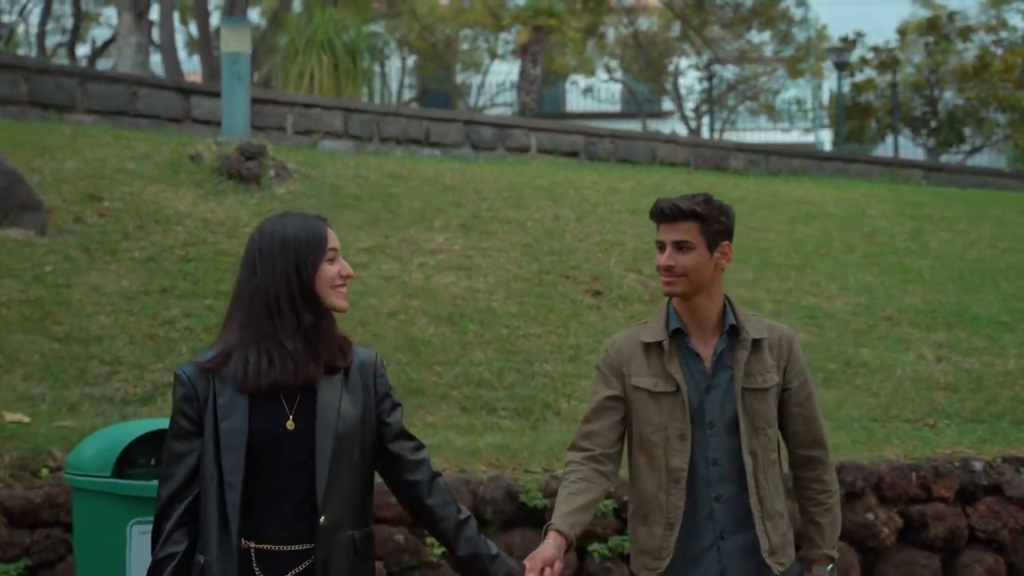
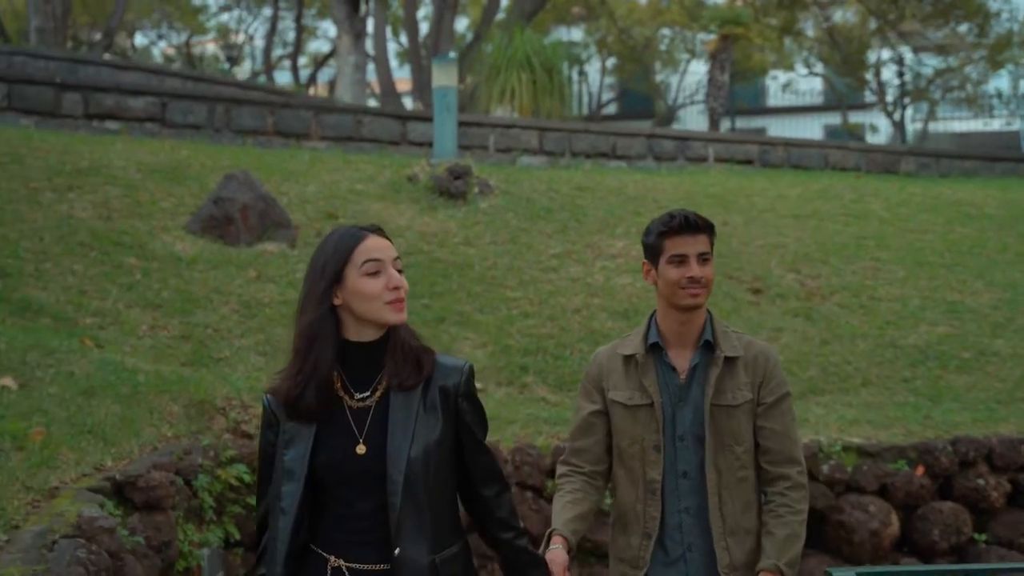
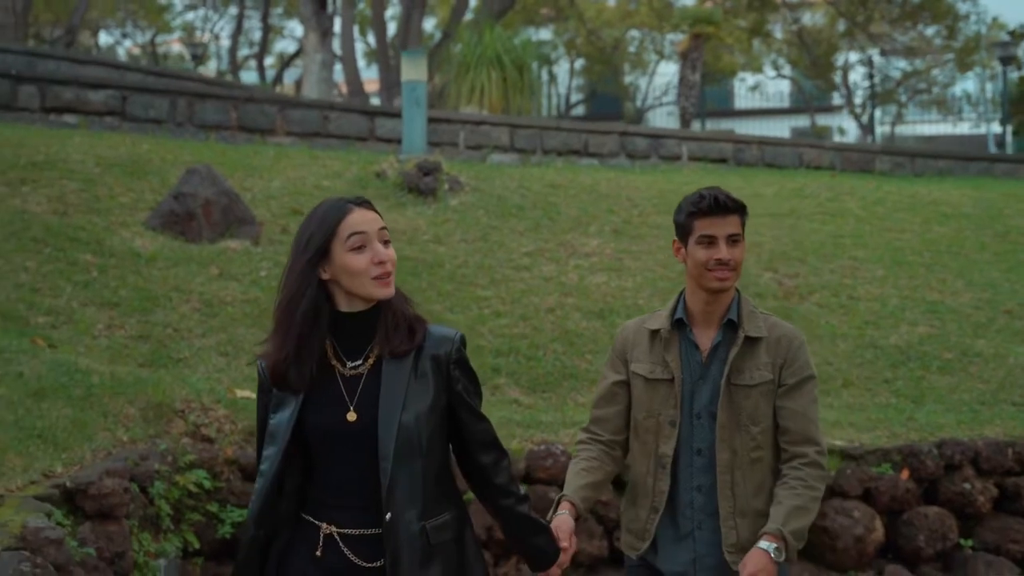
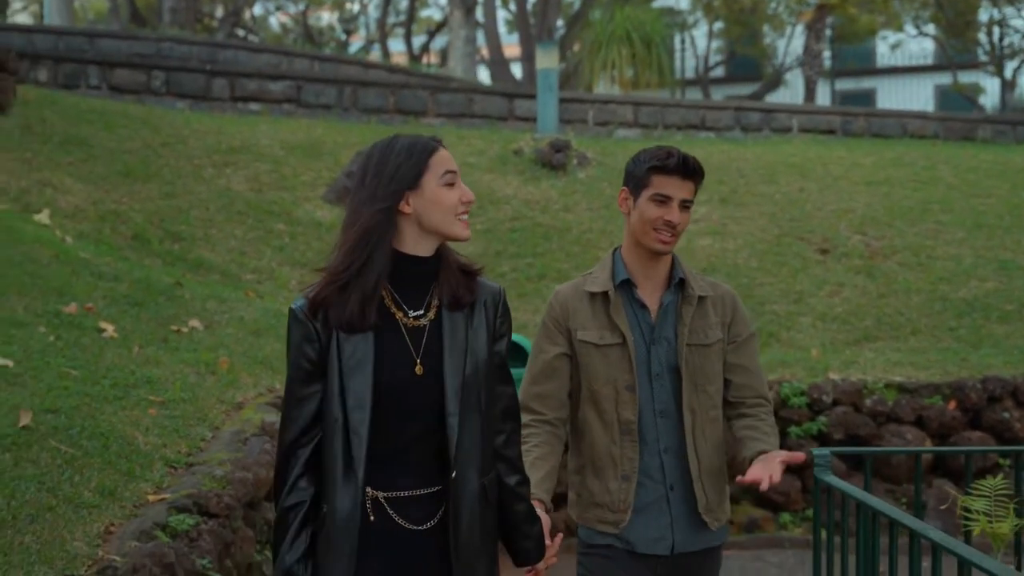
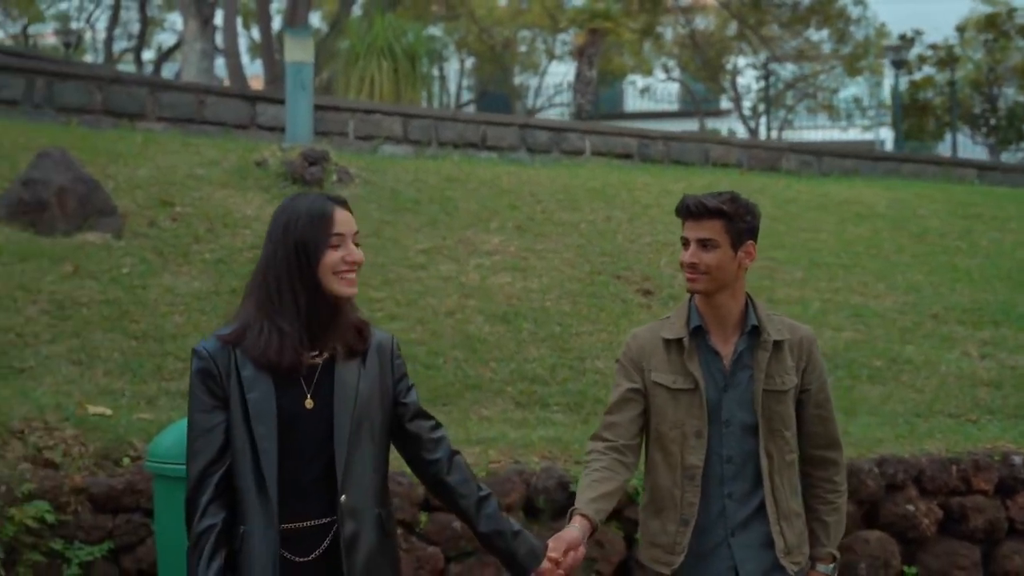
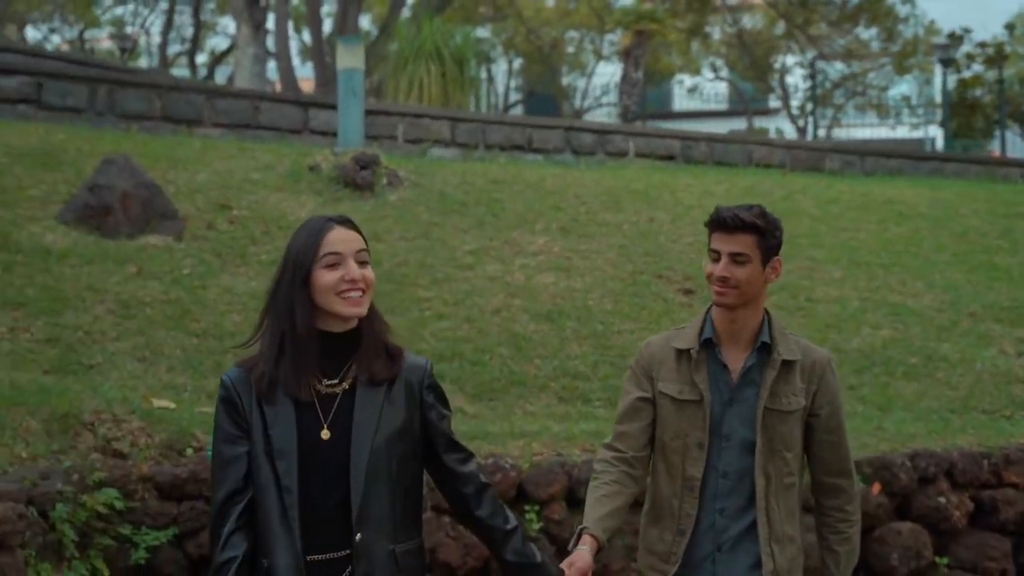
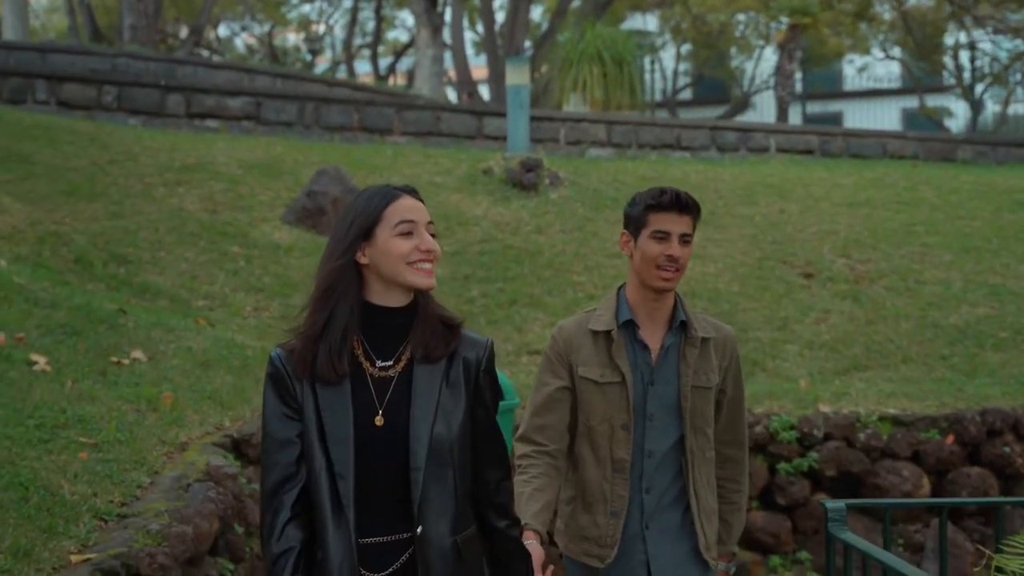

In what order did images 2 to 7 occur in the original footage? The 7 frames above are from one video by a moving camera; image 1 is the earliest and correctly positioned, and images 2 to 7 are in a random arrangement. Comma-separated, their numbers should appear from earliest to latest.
5, 6, 3, 2, 7, 4
